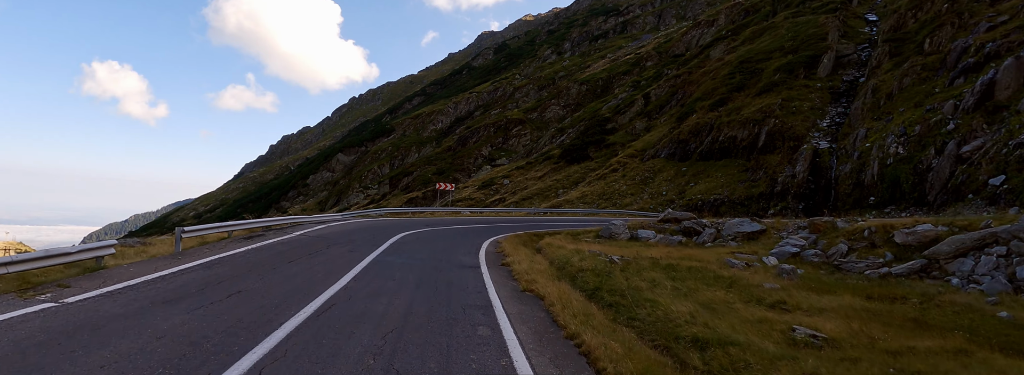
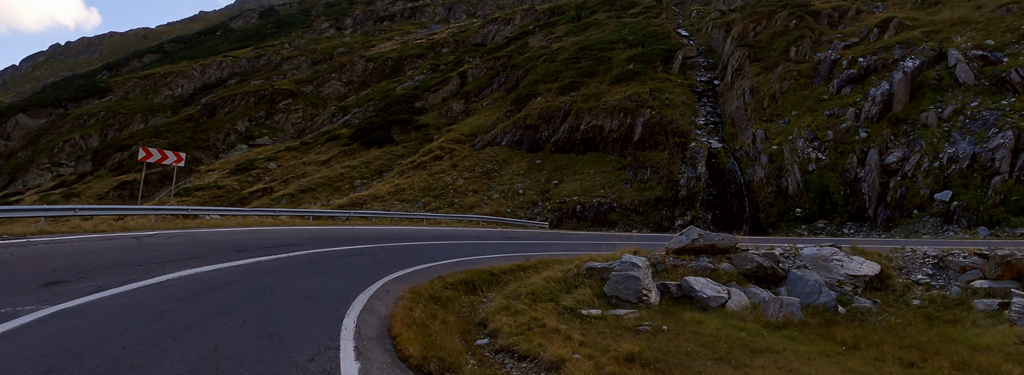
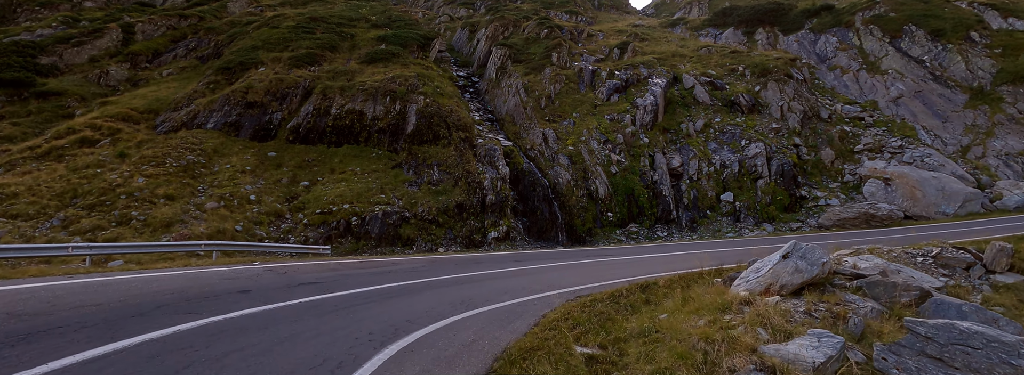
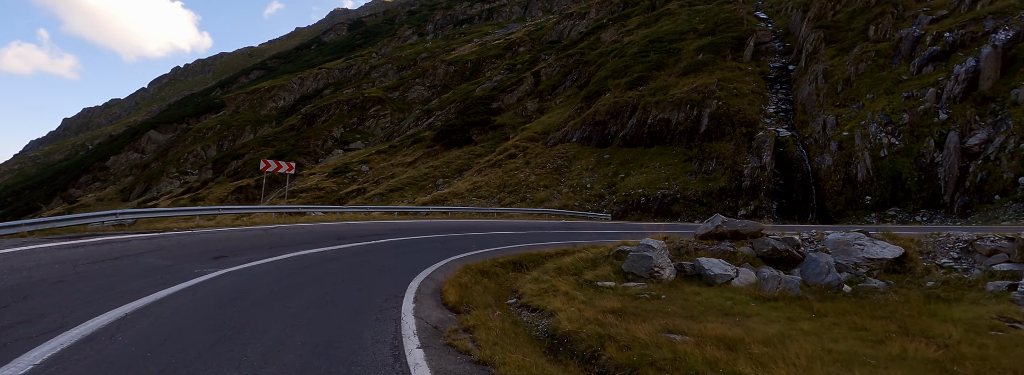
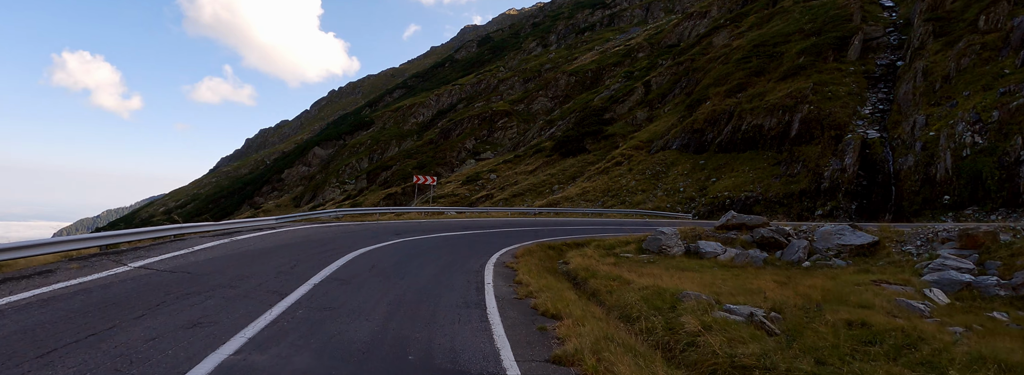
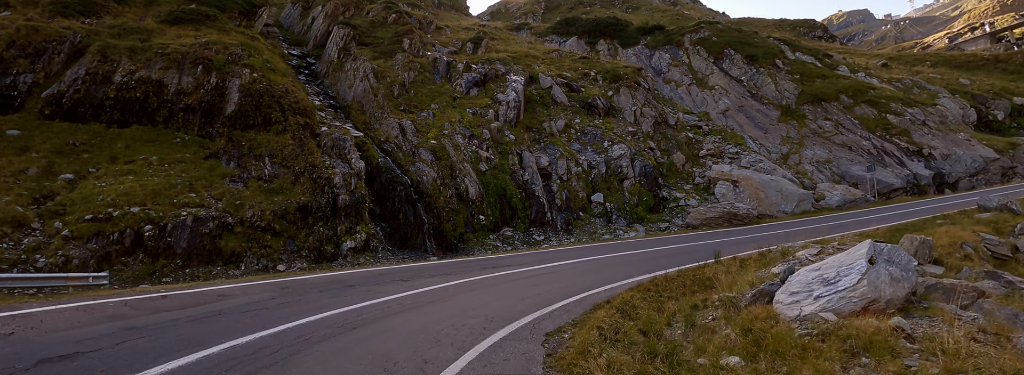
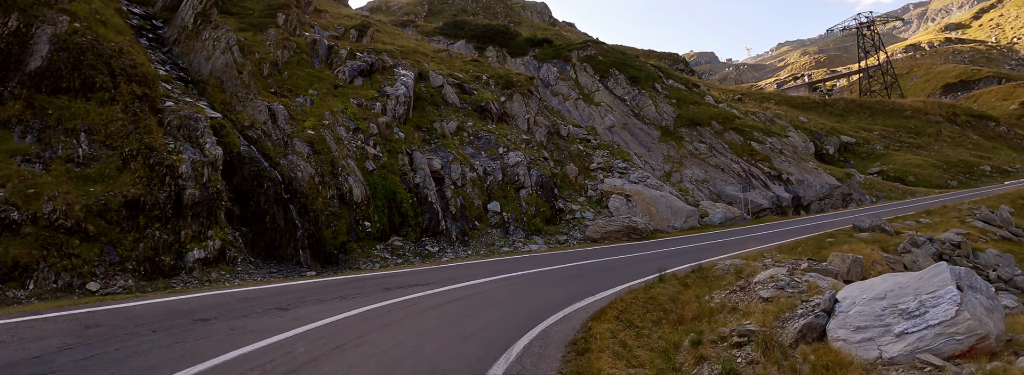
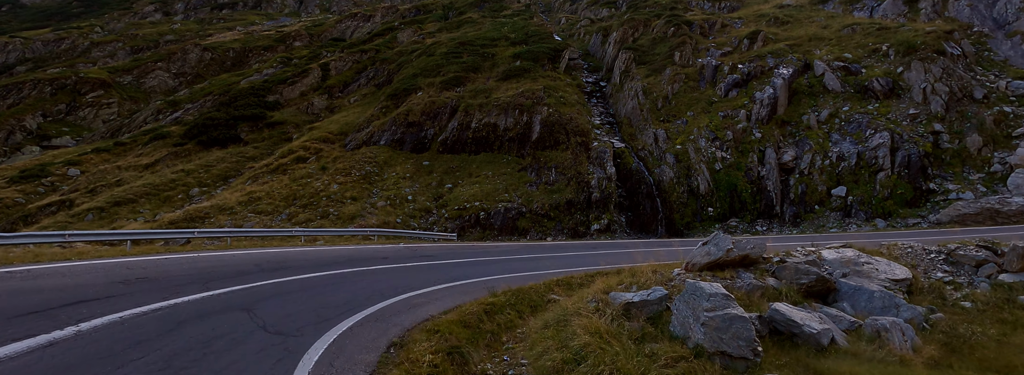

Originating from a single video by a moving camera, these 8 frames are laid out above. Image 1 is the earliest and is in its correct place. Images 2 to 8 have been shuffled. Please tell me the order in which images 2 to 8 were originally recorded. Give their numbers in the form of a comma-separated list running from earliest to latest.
5, 4, 2, 8, 3, 6, 7
